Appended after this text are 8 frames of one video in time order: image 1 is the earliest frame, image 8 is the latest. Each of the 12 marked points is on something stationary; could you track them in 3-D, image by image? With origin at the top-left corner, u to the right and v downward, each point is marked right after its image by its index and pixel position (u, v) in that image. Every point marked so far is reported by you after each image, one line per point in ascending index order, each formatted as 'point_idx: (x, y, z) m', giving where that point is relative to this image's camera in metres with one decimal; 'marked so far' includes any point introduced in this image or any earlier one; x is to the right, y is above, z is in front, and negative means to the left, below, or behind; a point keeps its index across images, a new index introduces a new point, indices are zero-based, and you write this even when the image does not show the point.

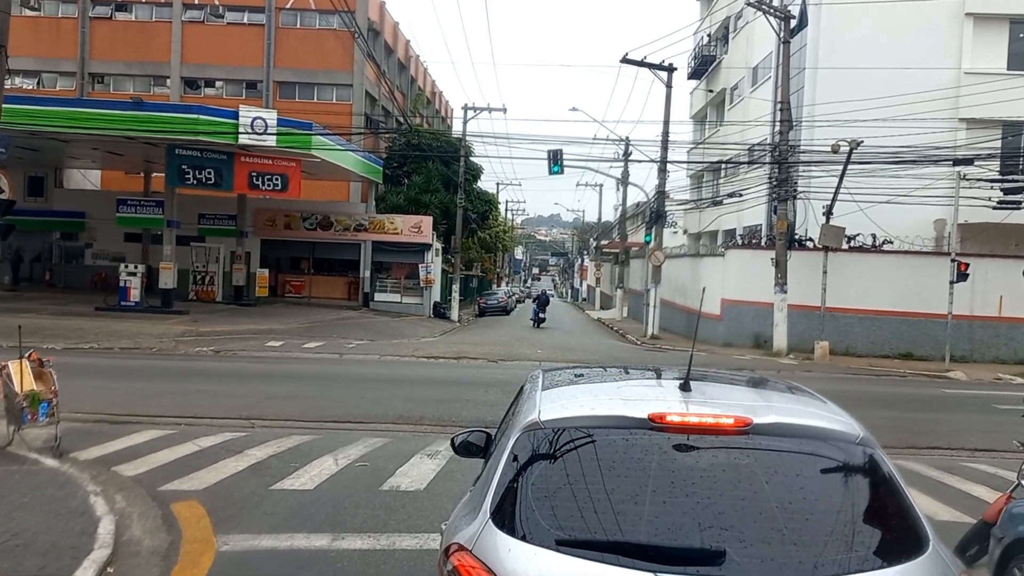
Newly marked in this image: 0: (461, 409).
0: (-0.9, -2.1, +14.8) m
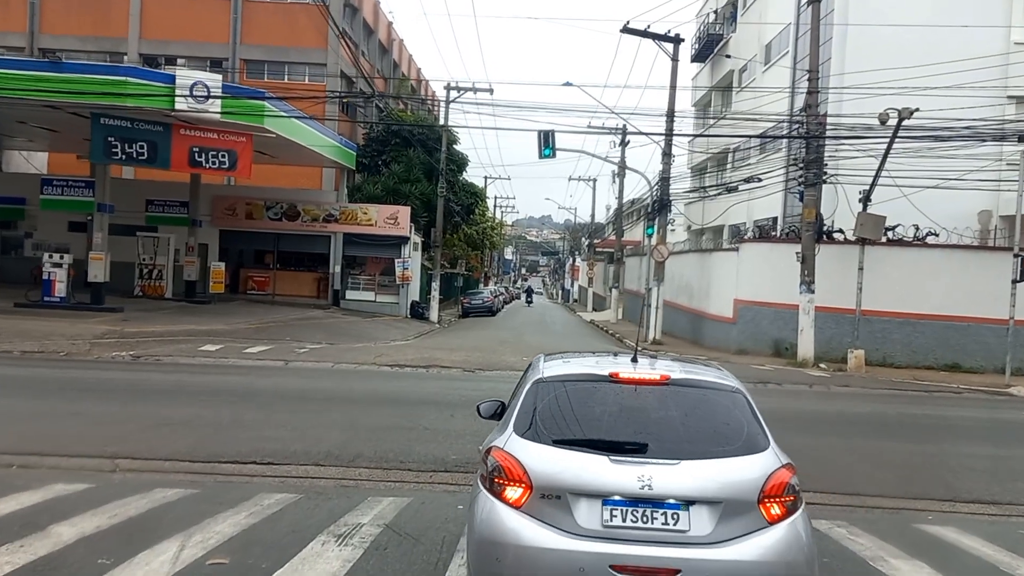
0: (-1.3, -2.0, +10.9) m
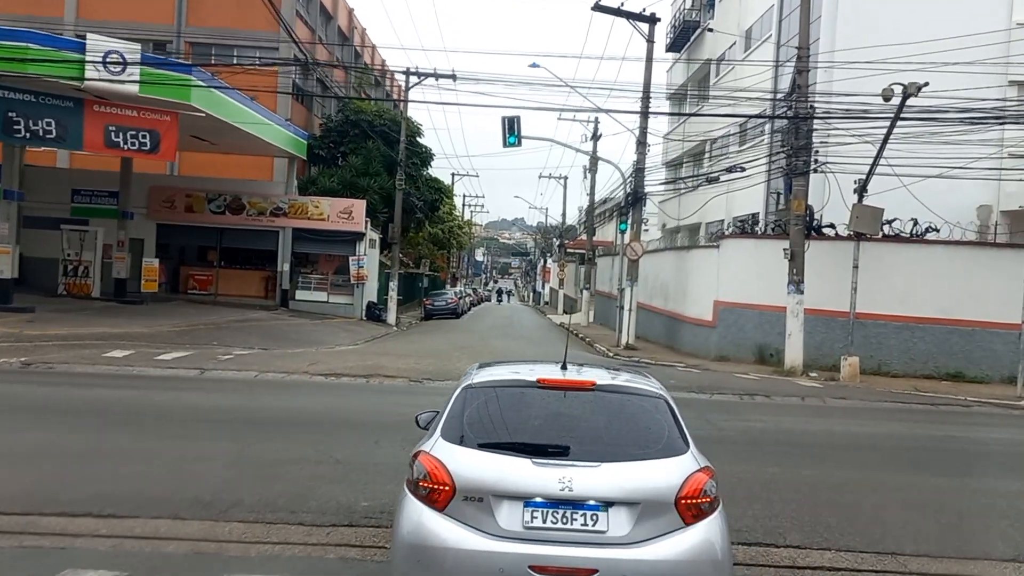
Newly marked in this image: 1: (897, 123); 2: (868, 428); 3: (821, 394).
0: (-1.9, -1.9, +8.5) m
1: (+8.4, +3.6, +18.5) m
2: (+5.3, -2.1, +12.8) m
3: (+6.3, -2.2, +17.5) m
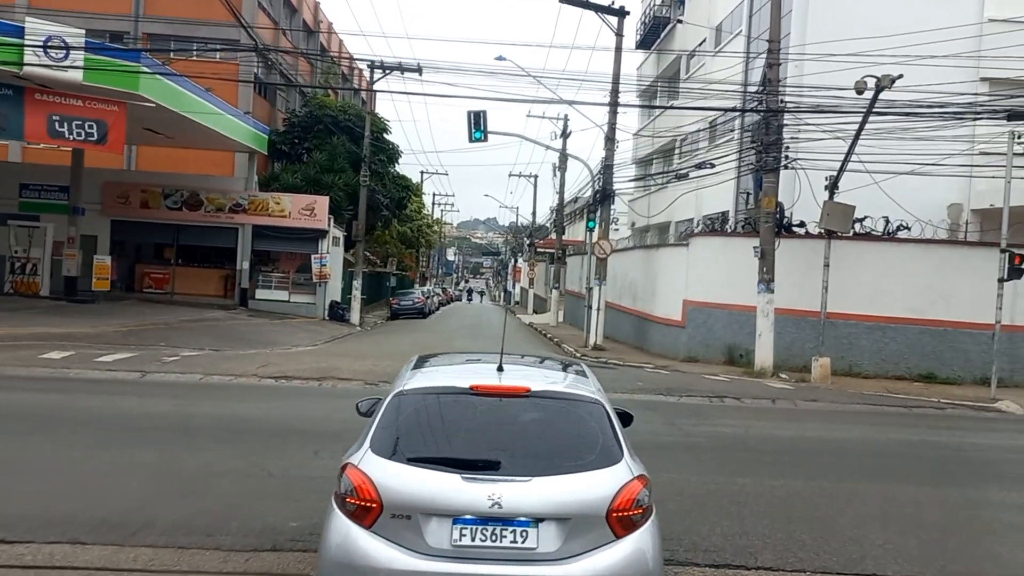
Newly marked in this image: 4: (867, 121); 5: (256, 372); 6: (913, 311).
0: (-2.4, -1.9, +7.7) m
1: (+7.6, +3.6, +18.1) m
2: (+4.7, -2.1, +12.3) m
3: (+5.6, -2.2, +17.0) m
4: (+7.6, +3.6, +18.2) m
5: (-4.9, -1.6, +16.5) m
6: (+9.3, -0.5, +19.8) m
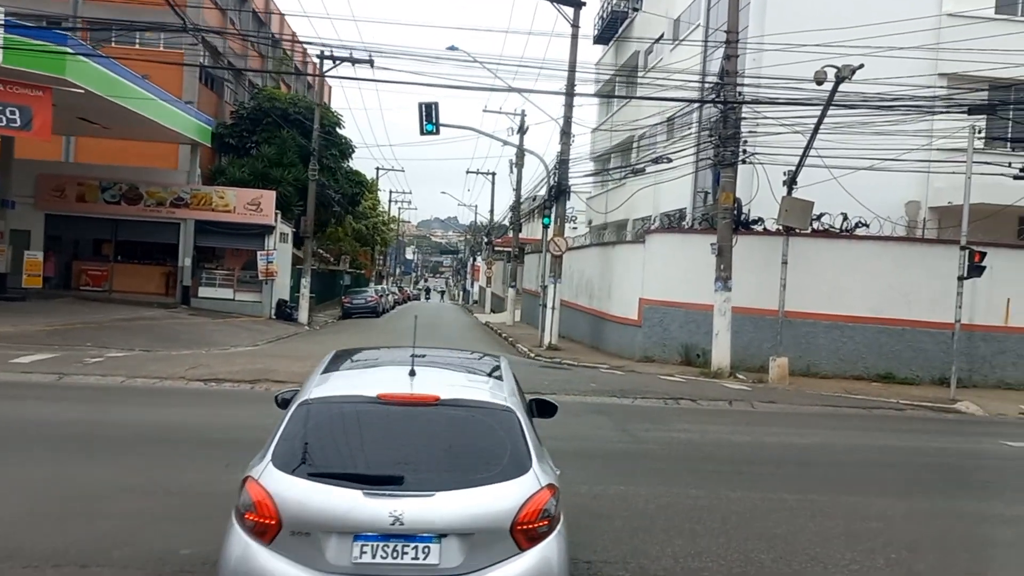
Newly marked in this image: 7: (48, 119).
0: (-3.0, -1.8, +6.7) m
1: (+6.5, +3.6, +17.6) m
2: (+3.9, -2.0, +11.7) m
3: (+4.6, -2.1, +16.4) m
4: (+6.5, +3.6, +17.8) m
5: (-5.9, -1.6, +15.4) m
6: (+8.2, -0.5, +19.4) m
7: (-10.8, +3.9, +19.9) m
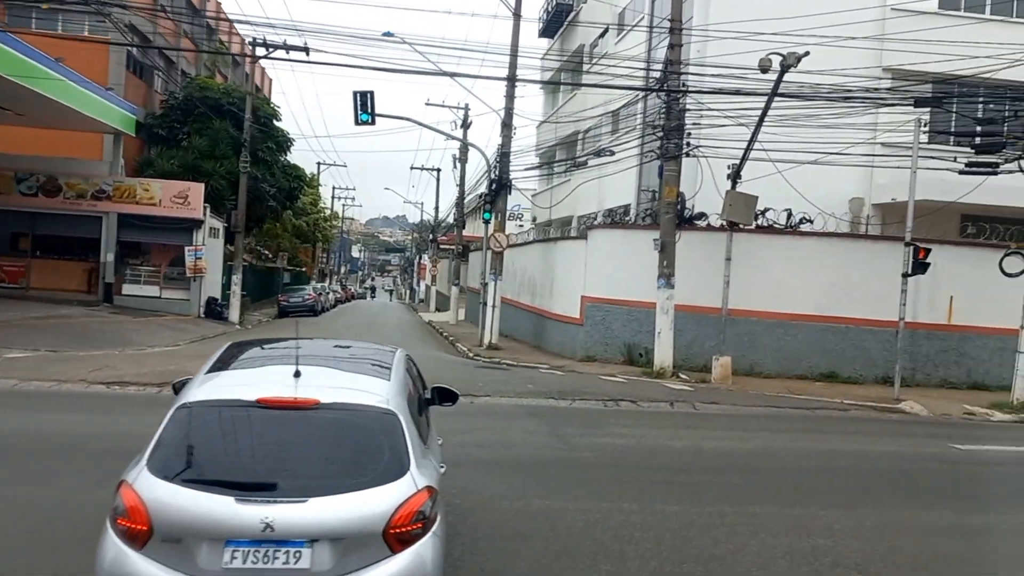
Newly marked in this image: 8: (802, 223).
0: (-3.6, -1.8, +5.7) m
1: (+5.2, +3.7, +17.1) m
2: (+2.9, -2.0, +11.0) m
3: (+3.3, -2.1, +15.8) m
4: (+5.2, +3.7, +17.2) m
5: (-7.1, -1.5, +14.2) m
6: (+6.8, -0.4, +19.0) m
7: (-12.2, +4.0, +18.3) m
8: (+6.5, +1.5, +19.2) m
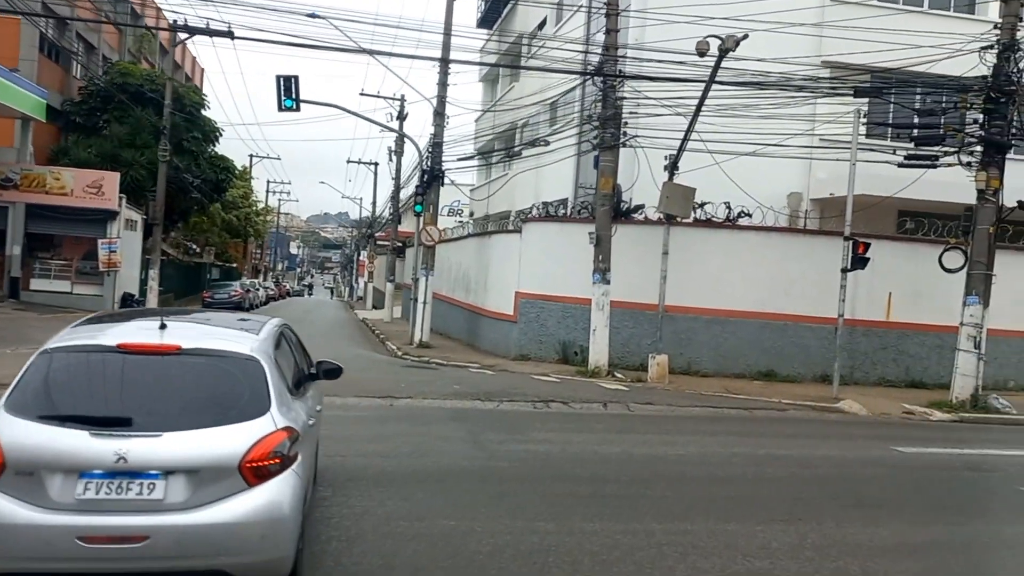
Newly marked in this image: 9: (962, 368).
0: (-4.3, -1.7, +4.5) m
1: (+3.8, +3.8, +16.4) m
2: (+1.9, -1.9, +10.2) m
3: (+2.0, -2.0, +15.1) m
4: (+3.8, +3.8, +16.6) m
5: (-8.3, -1.4, +12.7) m
6: (+5.2, -0.3, +18.4) m
7: (-13.6, +4.2, +16.5) m
8: (+5.0, +1.6, +18.7) m
9: (+8.1, -1.5, +15.4) m
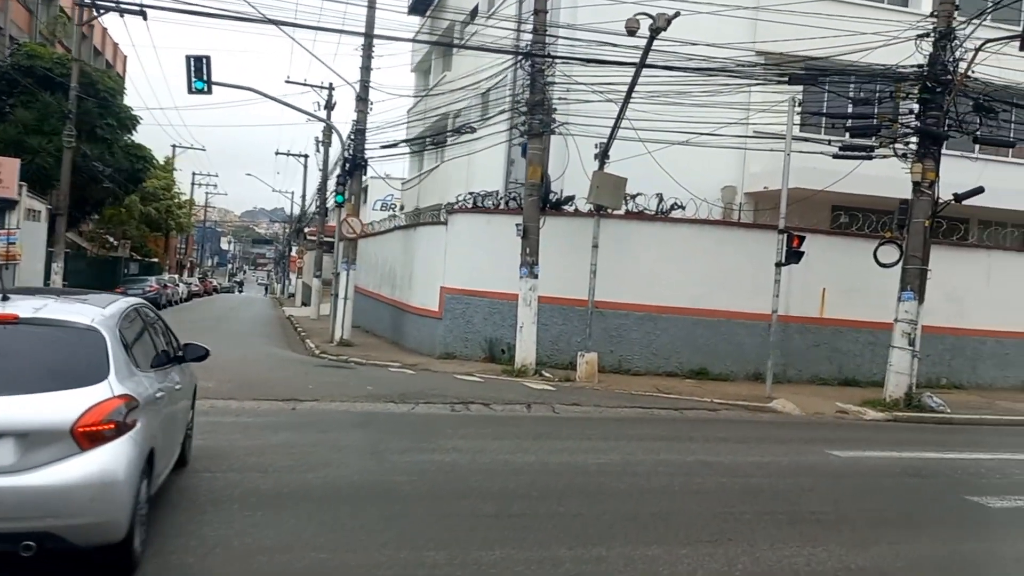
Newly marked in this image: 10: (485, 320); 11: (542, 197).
0: (-4.9, -1.6, +3.2) m
1: (+2.4, +3.9, +15.7) m
2: (+0.9, -1.8, +9.4) m
3: (+0.7, -1.9, +14.2) m
4: (+2.4, +3.9, +15.8) m
5: (-9.4, -1.2, +11.1) m
6: (+3.6, -0.2, +17.8) m
7: (-15.0, +4.3, +14.5) m
8: (+3.4, +1.7, +18.0) m
9: (+6.8, -1.4, +15.0) m
10: (-0.6, -0.7, +19.4) m
11: (+0.6, +1.9, +17.6) m
